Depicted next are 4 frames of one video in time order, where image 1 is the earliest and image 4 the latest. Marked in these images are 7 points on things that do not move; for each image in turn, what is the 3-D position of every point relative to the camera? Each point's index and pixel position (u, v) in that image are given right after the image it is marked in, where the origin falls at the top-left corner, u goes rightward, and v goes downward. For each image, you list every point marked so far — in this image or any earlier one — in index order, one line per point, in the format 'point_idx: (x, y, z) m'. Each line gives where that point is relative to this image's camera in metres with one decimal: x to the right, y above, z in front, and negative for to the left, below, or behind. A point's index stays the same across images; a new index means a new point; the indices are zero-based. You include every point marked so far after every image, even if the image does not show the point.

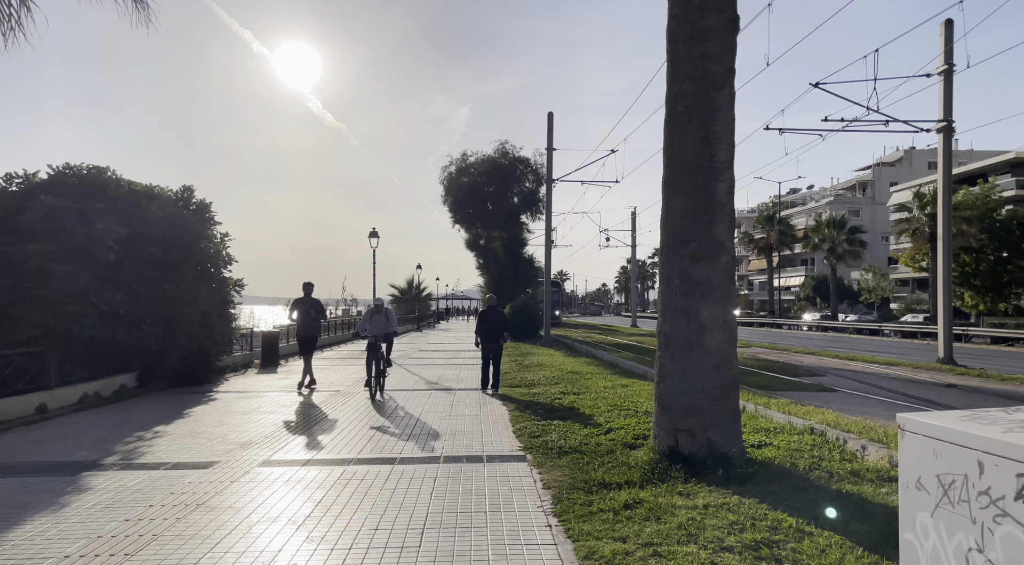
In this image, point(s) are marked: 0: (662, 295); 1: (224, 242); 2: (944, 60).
0: (+1.5, -0.1, +6.6) m
1: (-7.3, +1.0, +16.8) m
2: (+12.0, +6.2, +18.3) m
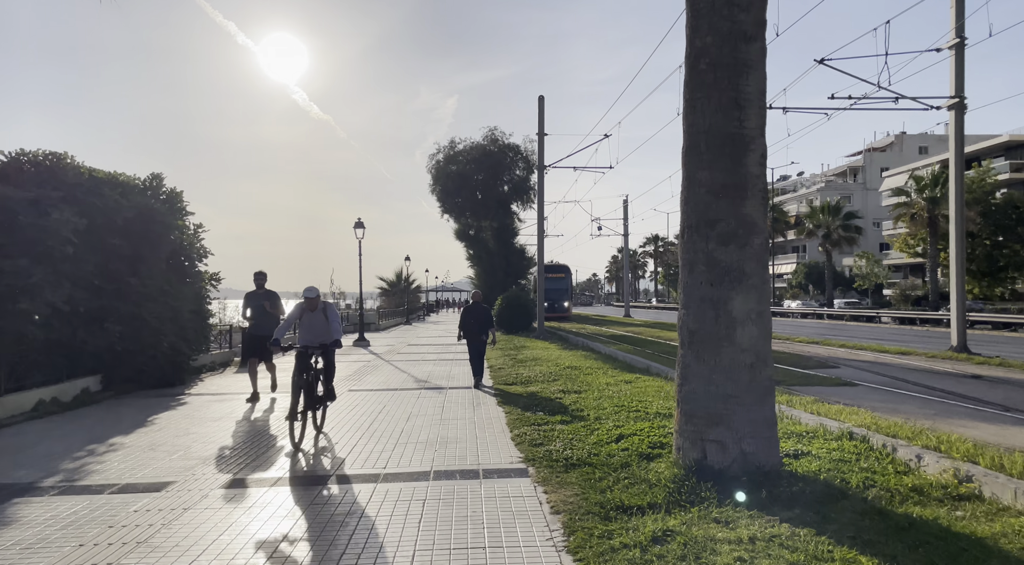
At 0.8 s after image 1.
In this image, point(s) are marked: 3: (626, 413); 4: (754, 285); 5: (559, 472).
0: (+1.5, 0.0, +5.7) m
1: (-7.5, +1.2, +15.8) m
2: (+11.7, +6.6, +17.5) m
3: (+1.4, -1.7, +8.3) m
4: (+2.0, 0.0, +5.5) m
5: (+0.4, -1.7, +6.1) m
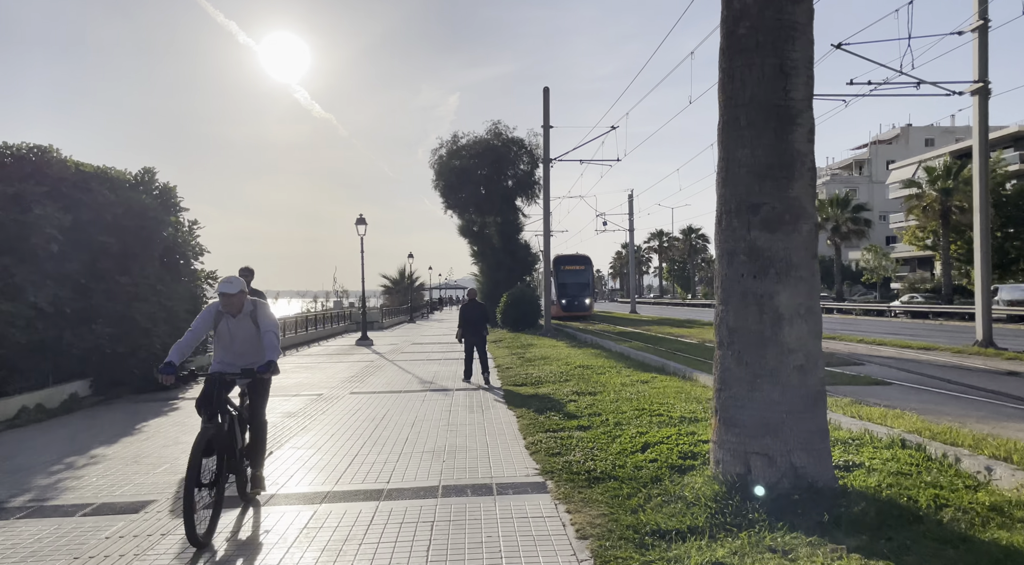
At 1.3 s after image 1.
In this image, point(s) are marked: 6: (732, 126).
0: (+1.6, +0.1, +5.1) m
1: (-7.3, +1.2, +15.2) m
2: (+11.8, +6.8, +16.8) m
3: (+1.6, -1.6, +7.7) m
4: (+2.1, 0.0, +4.9) m
5: (+0.6, -1.7, +5.5) m
6: (+1.7, +1.2, +5.0) m
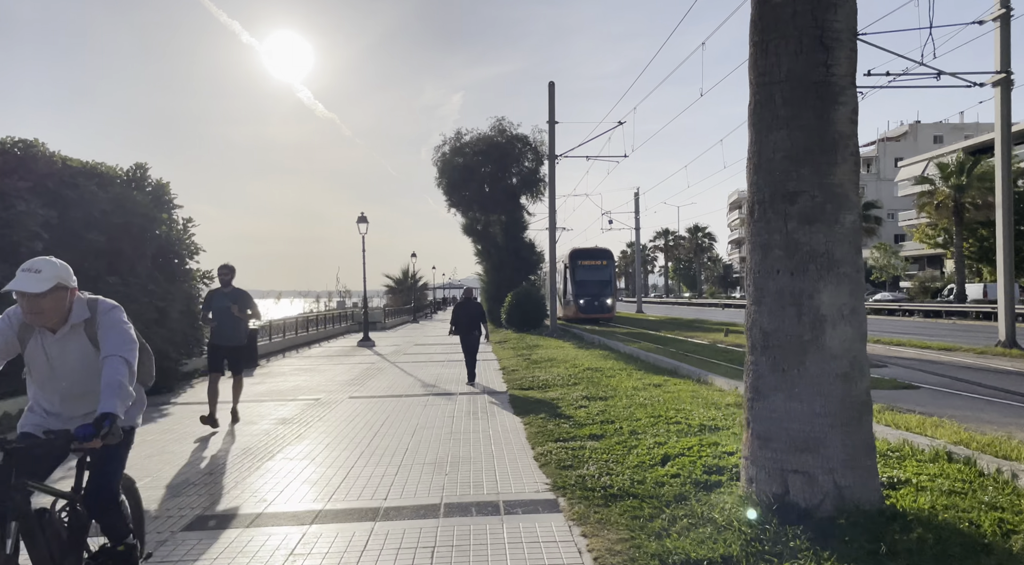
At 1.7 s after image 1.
0: (+1.7, +0.1, +4.5) m
1: (-7.2, +1.2, +14.7) m
2: (+11.9, +6.9, +16.2) m
3: (+1.7, -1.6, +7.2) m
4: (+2.2, +0.1, +4.3) m
5: (+0.6, -1.7, +5.0) m
6: (+1.7, +1.2, +4.5) m
